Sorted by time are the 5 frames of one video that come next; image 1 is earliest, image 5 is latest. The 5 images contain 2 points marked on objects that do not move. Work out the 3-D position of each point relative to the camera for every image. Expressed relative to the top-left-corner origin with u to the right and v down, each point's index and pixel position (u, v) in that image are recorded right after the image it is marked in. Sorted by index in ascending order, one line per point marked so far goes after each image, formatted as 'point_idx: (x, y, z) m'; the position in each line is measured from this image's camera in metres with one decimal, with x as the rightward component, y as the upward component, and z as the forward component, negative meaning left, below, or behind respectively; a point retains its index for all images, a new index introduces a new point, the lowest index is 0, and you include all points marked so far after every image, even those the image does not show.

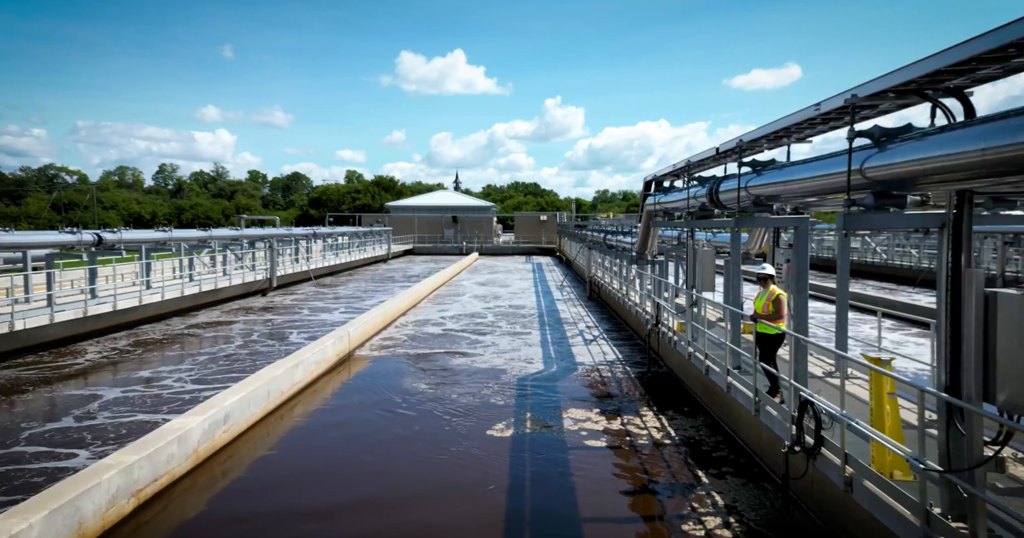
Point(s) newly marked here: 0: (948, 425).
0: (+2.7, -0.9, +4.0) m
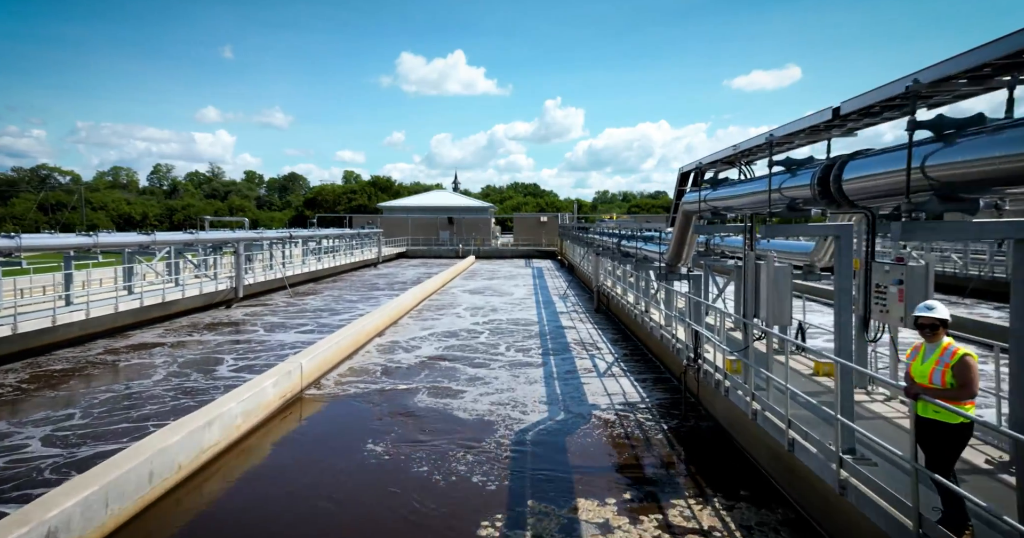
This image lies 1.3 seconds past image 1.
0: (+2.6, -1.2, +1.0) m
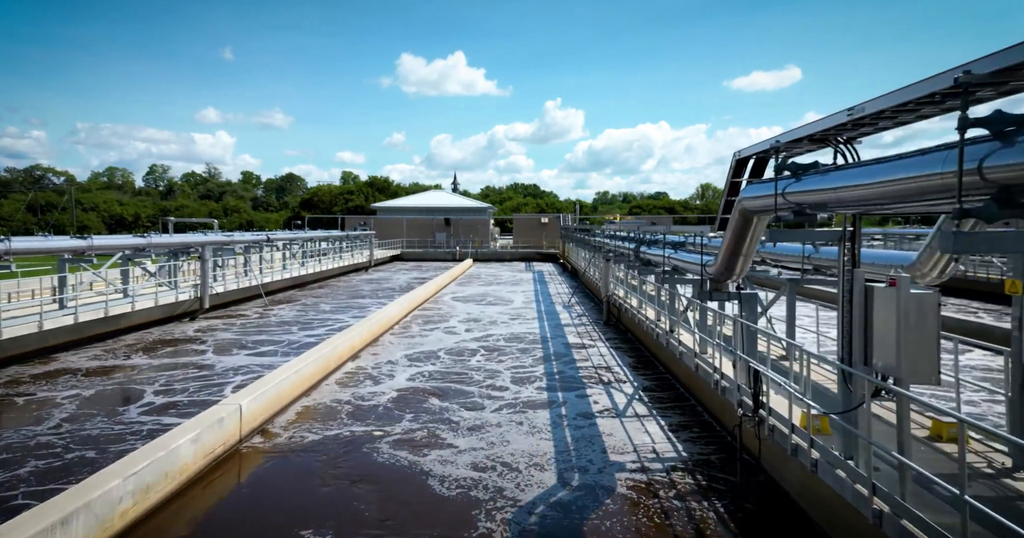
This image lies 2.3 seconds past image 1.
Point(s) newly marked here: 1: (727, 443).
0: (+2.6, -1.4, -1.6) m
1: (+2.8, -2.3, +8.7) m
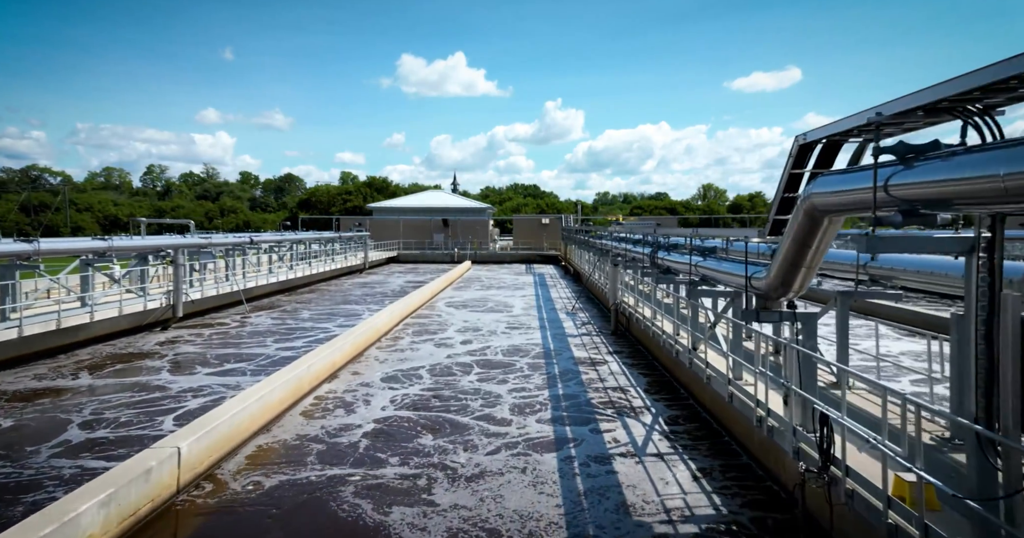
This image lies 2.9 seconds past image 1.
0: (+2.5, -1.5, -3.2) m
1: (+2.7, -2.4, +7.1) m
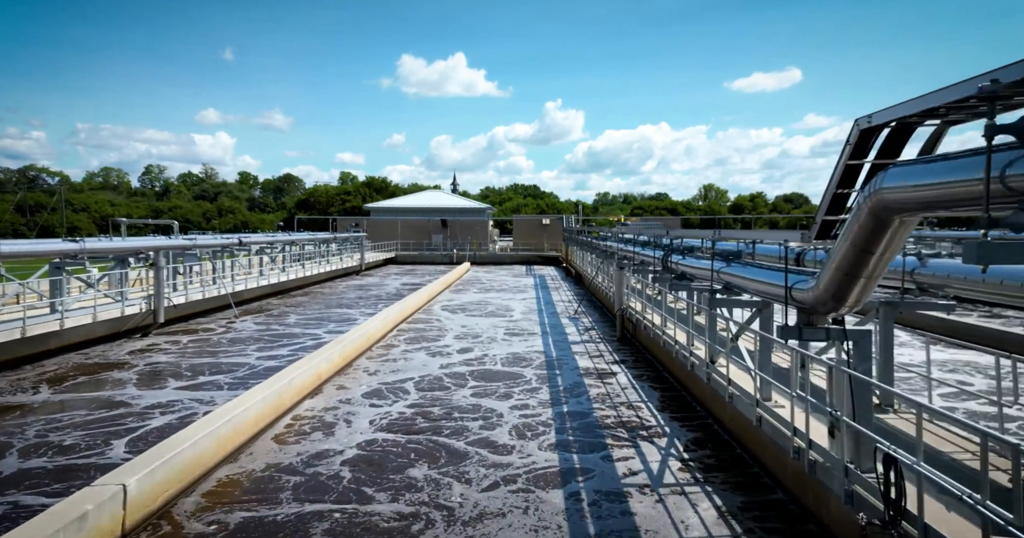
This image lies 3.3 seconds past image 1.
0: (+2.5, -1.6, -4.2) m
1: (+2.7, -2.5, +6.0) m
